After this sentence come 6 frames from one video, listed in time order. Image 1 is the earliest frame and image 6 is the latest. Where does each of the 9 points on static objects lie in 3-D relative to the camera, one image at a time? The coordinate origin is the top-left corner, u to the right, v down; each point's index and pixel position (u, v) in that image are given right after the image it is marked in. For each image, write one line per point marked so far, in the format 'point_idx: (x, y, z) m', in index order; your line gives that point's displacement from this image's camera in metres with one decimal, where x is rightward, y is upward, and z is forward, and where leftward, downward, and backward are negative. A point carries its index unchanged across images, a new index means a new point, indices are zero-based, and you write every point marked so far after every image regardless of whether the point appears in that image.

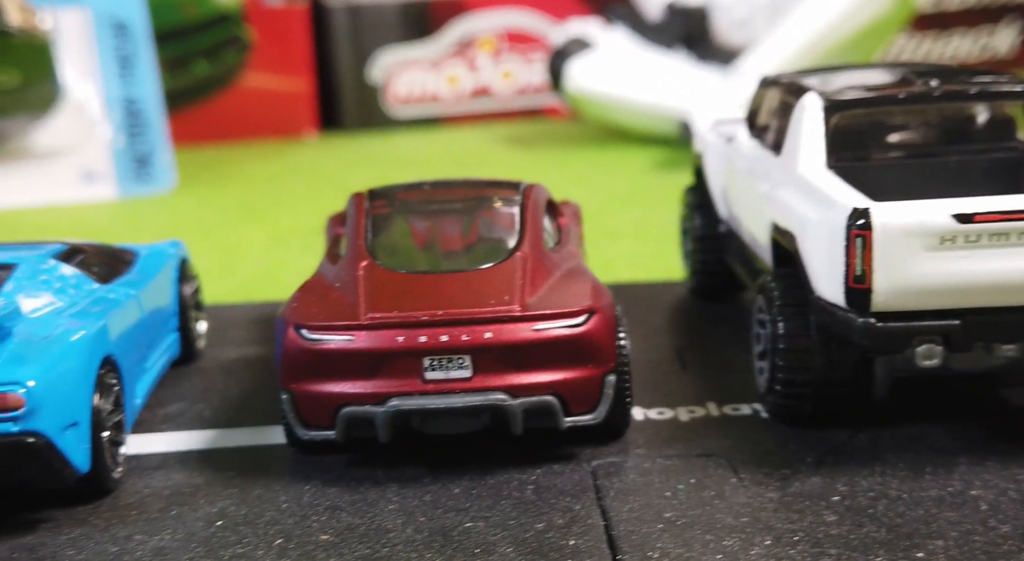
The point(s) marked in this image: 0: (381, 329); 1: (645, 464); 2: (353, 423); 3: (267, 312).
0: (-0.5, -0.2, +4.0) m
1: (+0.5, -0.7, +4.1) m
2: (-0.6, -0.5, +4.1) m
3: (-1.5, -0.2, +6.7) m
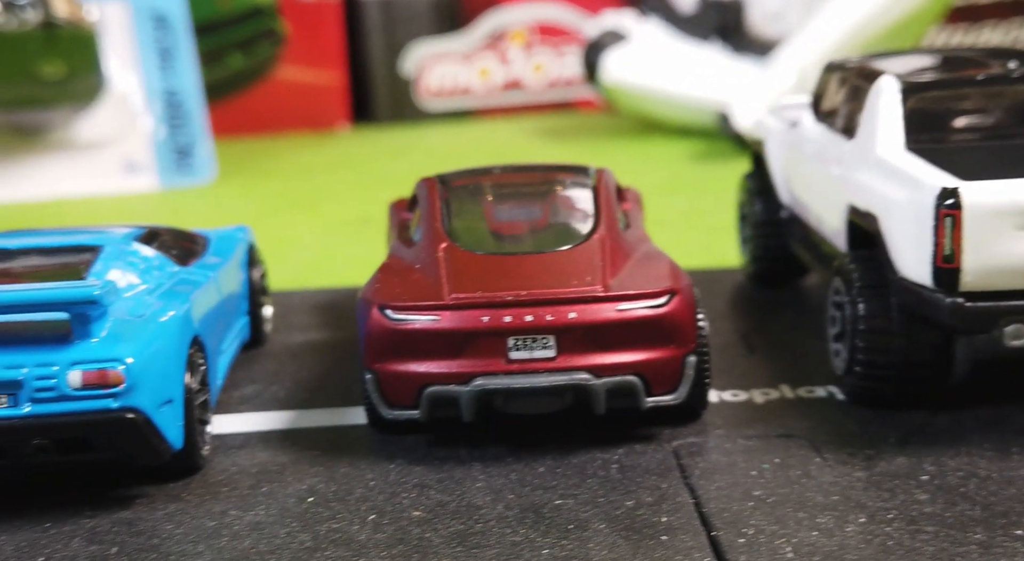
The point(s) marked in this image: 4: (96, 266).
0: (-0.2, -0.1, +4.1) m
1: (+0.8, -0.6, +4.1) m
2: (-0.3, -0.5, +4.1) m
3: (-1.2, -0.1, +6.8) m
4: (-1.6, +0.1, +4.3) m
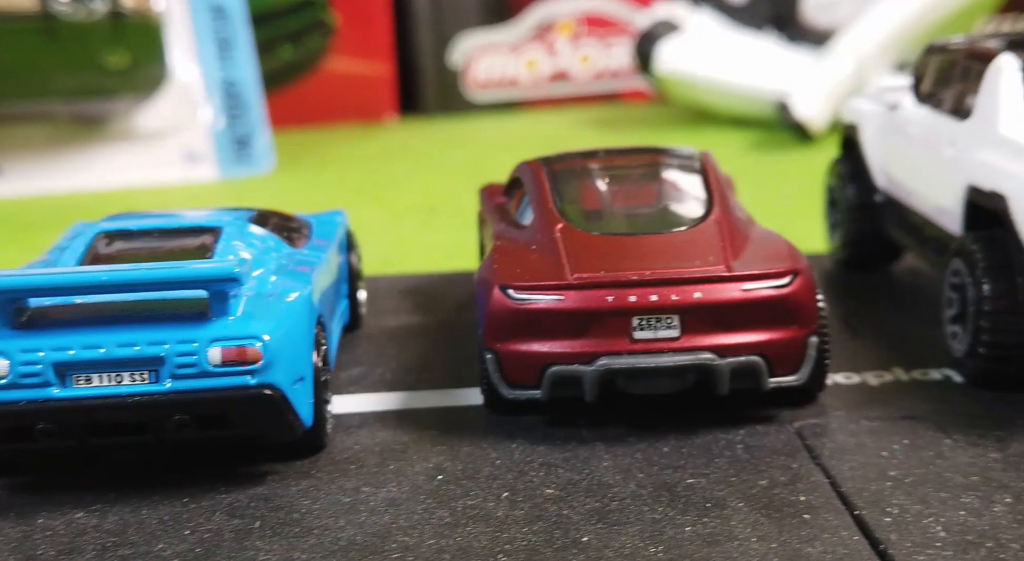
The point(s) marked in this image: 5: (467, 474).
0: (+0.3, 0.0, +4.1) m
1: (+1.3, -0.6, +4.1) m
2: (+0.2, -0.4, +4.1) m
3: (-0.6, 0.0, +6.8) m
4: (-1.2, +0.1, +4.4) m
5: (-0.2, -0.7, +3.9) m
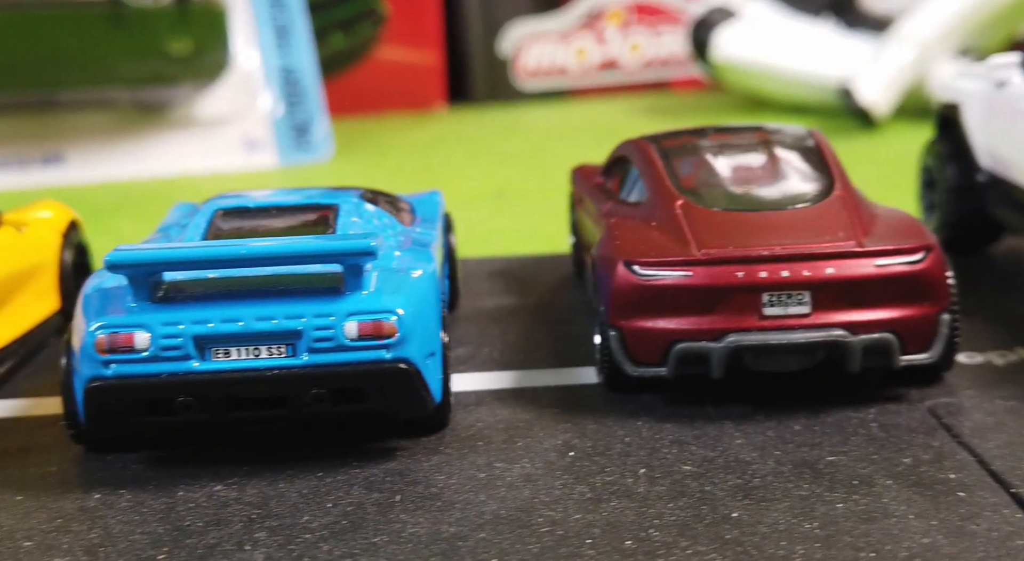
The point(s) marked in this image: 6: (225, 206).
0: (+0.8, +0.1, +4.0) m
1: (+1.8, -0.5, +4.0) m
2: (+0.7, -0.3, +4.1) m
3: (-0.1, +0.1, +6.8) m
4: (-0.7, +0.2, +4.4) m
5: (+0.3, -0.6, +3.8) m
6: (-1.2, +0.3, +4.6) m
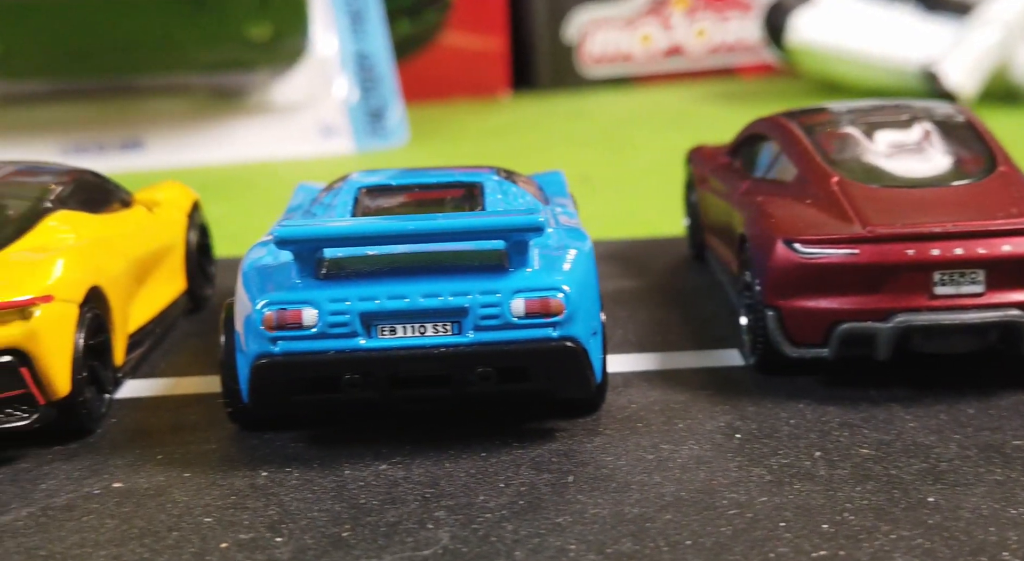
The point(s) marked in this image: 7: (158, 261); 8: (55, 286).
0: (+1.3, +0.1, +3.9) m
1: (+2.3, -0.4, +3.9) m
2: (+1.2, -0.2, +4.0) m
3: (+0.6, +0.2, +6.7) m
4: (-0.1, +0.3, +4.3) m
5: (+0.9, -0.5, +3.7) m
6: (-0.6, +0.4, +4.5) m
7: (-1.6, +0.1, +5.0) m
8: (-1.5, 0.0, +3.7) m
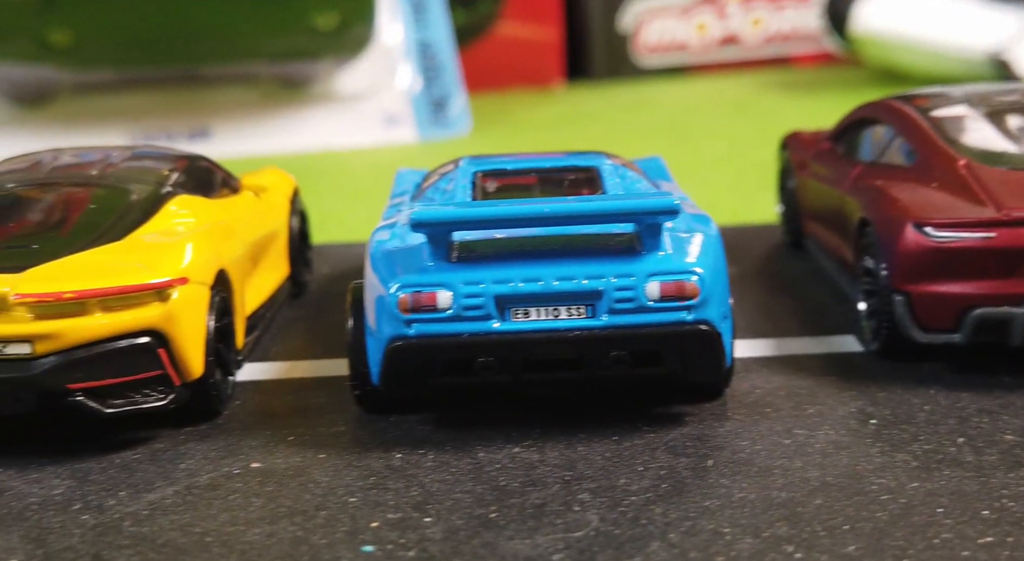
0: (+1.8, +0.2, +3.8) m
1: (+2.8, -0.3, +3.8) m
2: (+1.7, -0.2, +3.9) m
3: (+1.2, +0.3, +6.7) m
4: (+0.4, +0.4, +4.3) m
5: (+1.3, -0.5, +3.7) m
6: (-0.1, +0.5, +4.5) m
7: (-1.1, +0.2, +5.1) m
8: (-1.1, 0.0, +3.7) m
